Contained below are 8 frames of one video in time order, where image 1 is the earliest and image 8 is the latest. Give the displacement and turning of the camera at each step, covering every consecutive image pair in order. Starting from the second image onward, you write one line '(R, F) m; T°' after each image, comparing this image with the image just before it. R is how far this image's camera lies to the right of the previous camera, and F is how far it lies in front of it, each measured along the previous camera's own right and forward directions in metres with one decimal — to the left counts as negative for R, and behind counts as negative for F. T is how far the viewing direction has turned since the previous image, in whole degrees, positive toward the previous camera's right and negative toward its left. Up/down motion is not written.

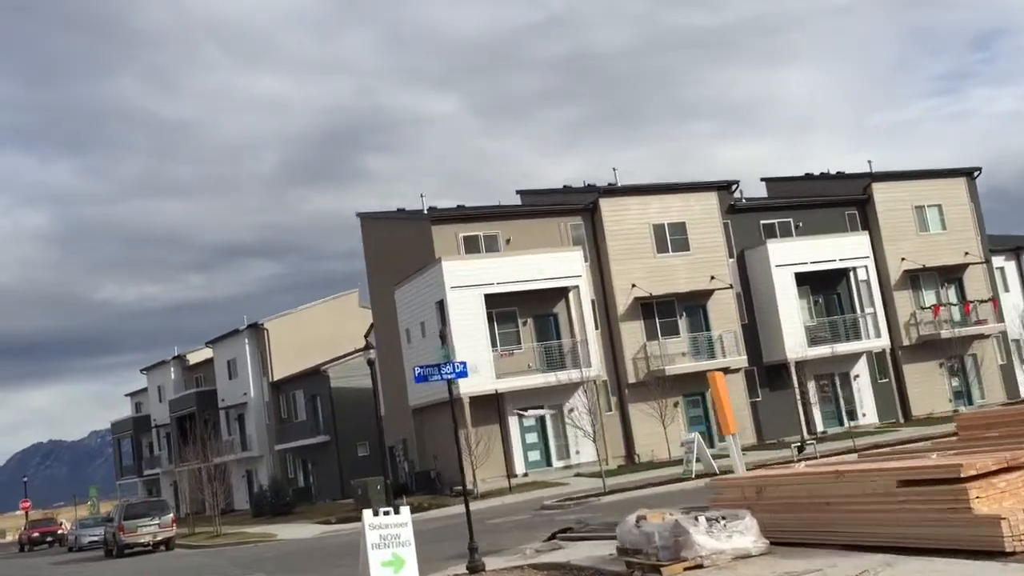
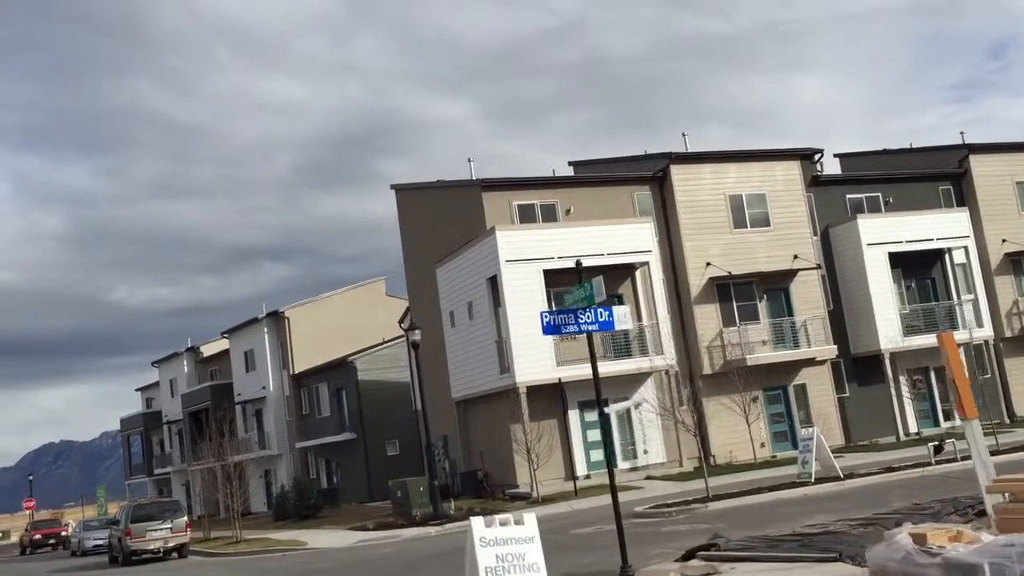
(-1.6, +4.2) m; -1°
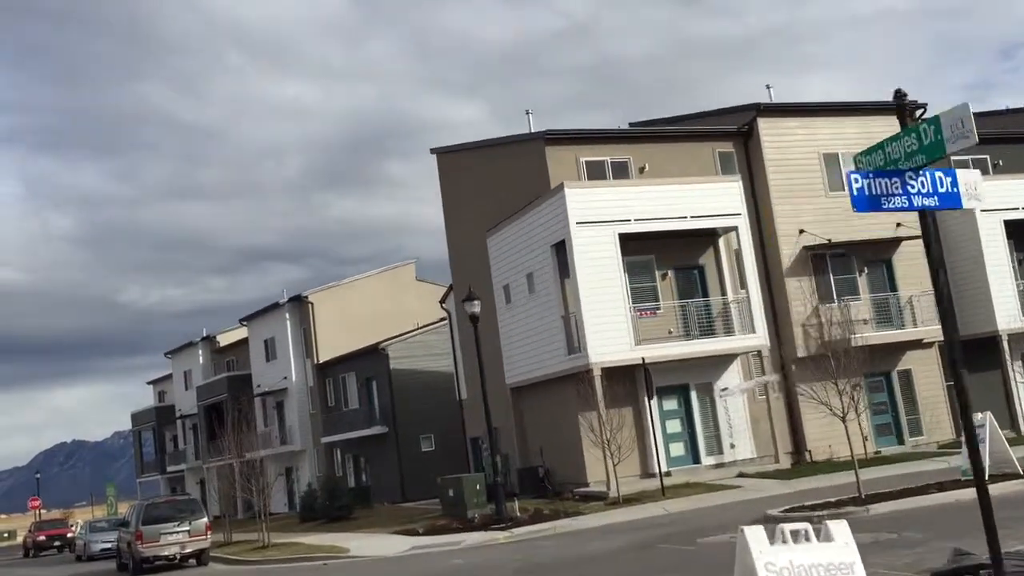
(-1.6, +4.1) m; -1°
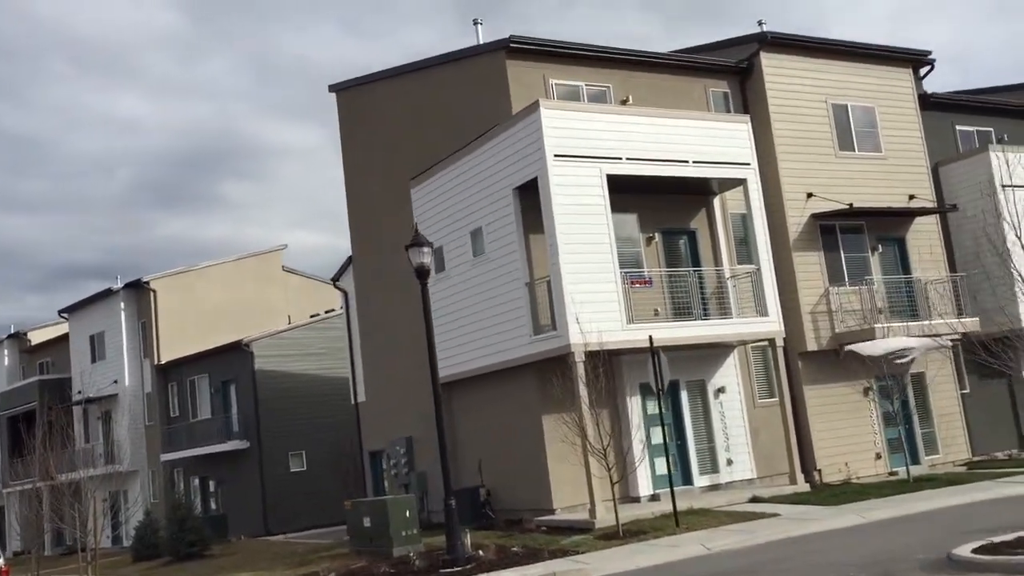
(-2.1, +7.0) m; +9°
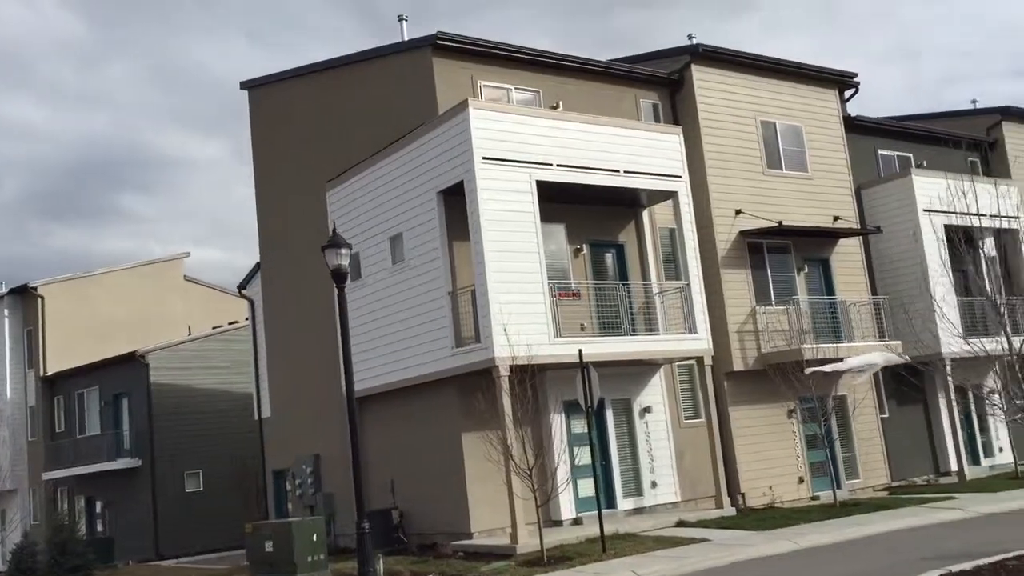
(-0.3, +1.1) m; +5°
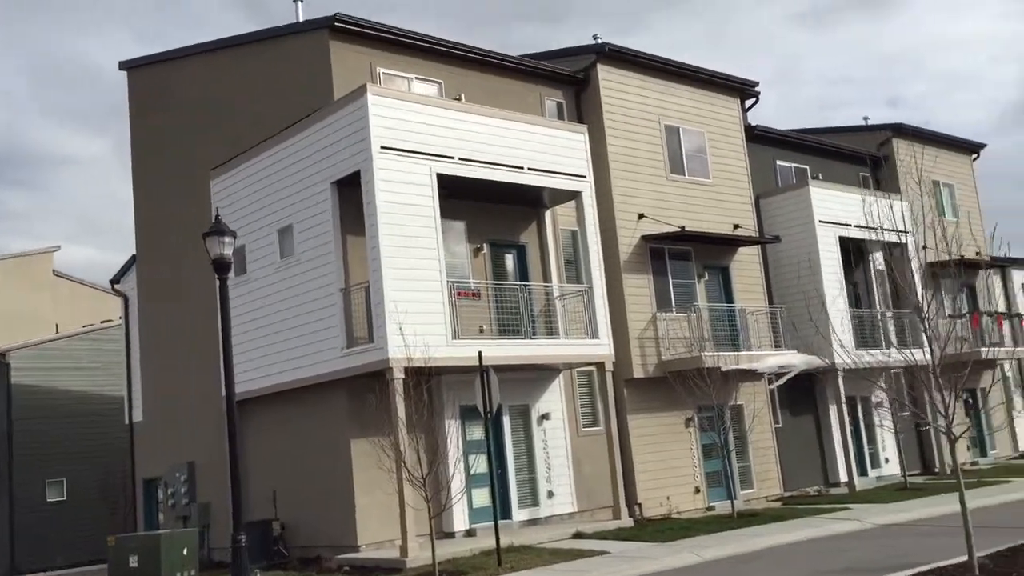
(-0.1, +0.9) m; +6°
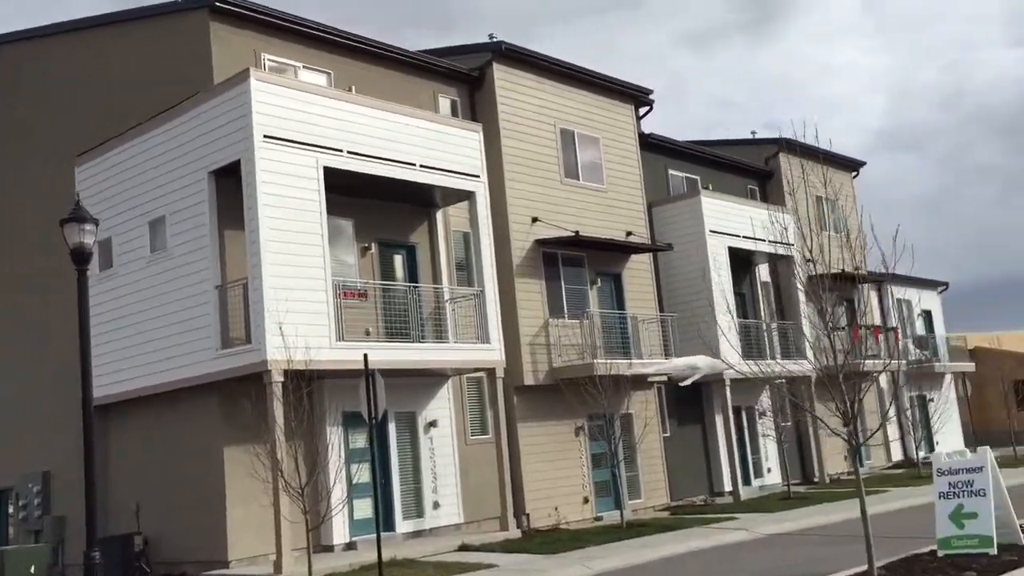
(0.0, +0.7) m; +7°
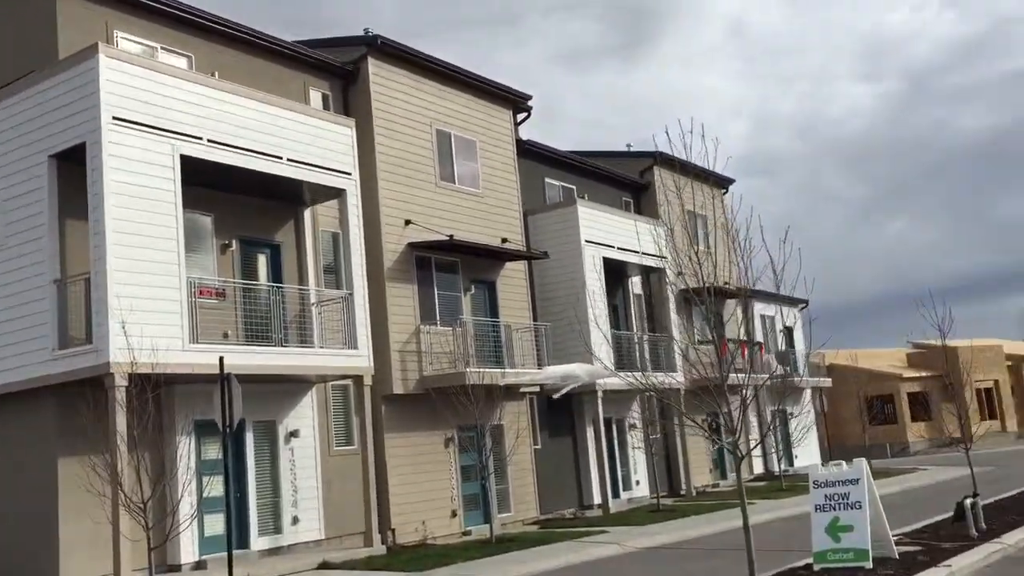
(0.0, +0.7) m; +7°
